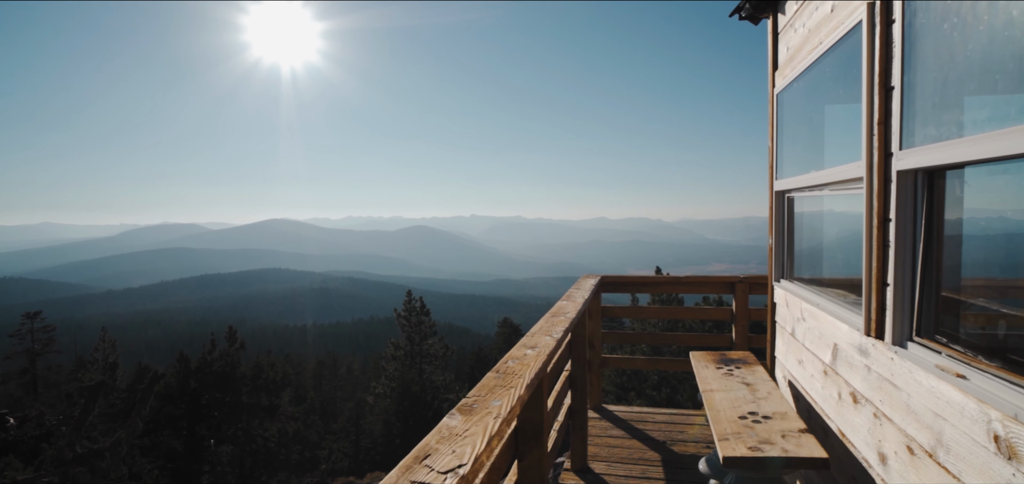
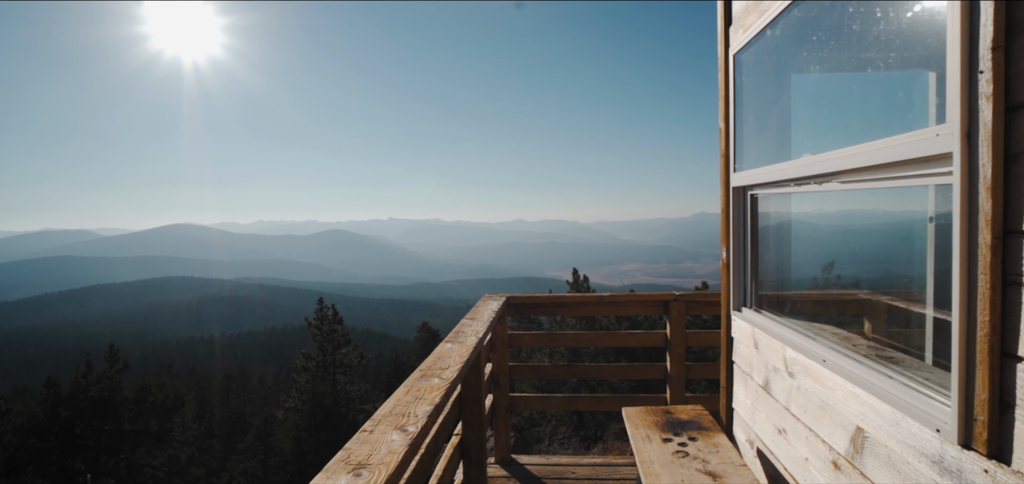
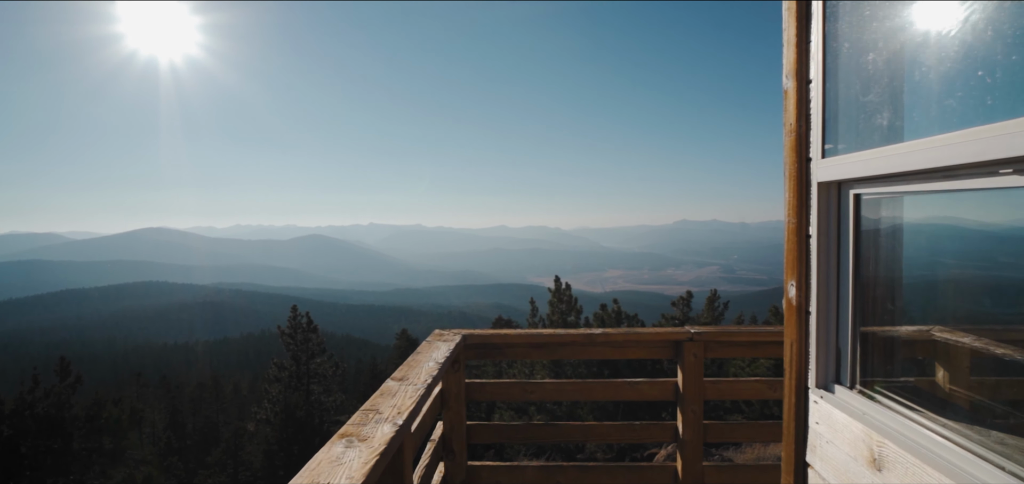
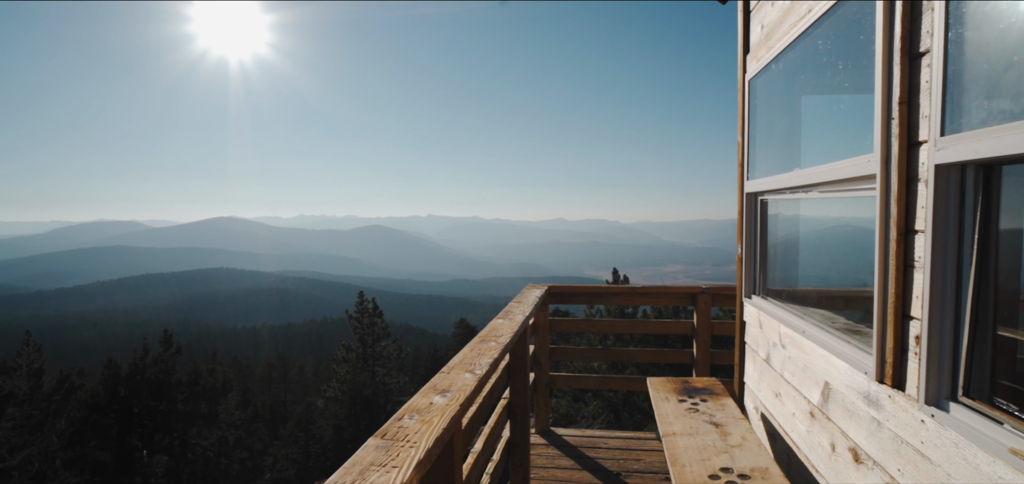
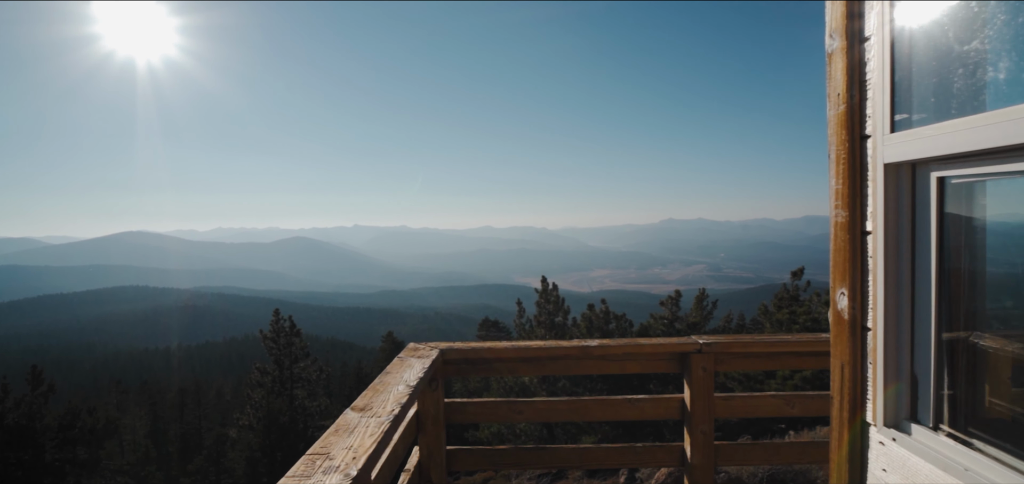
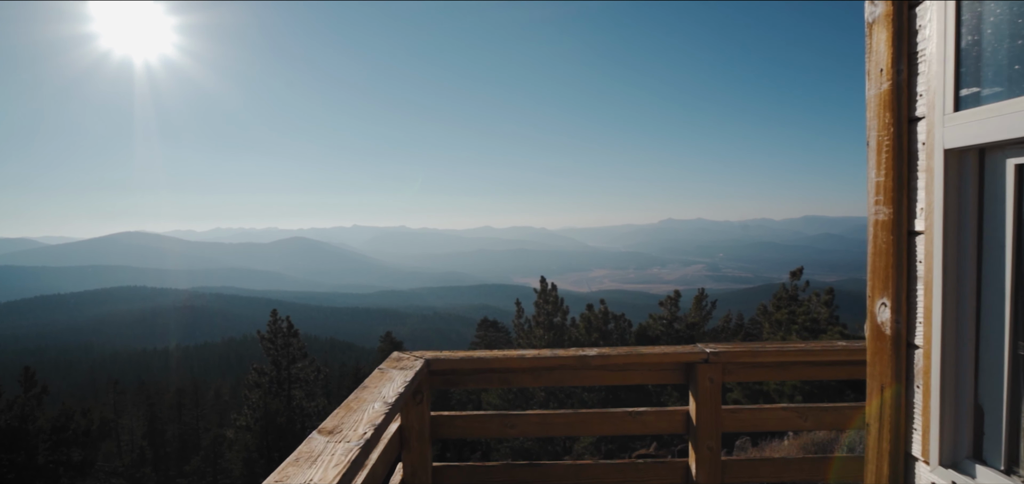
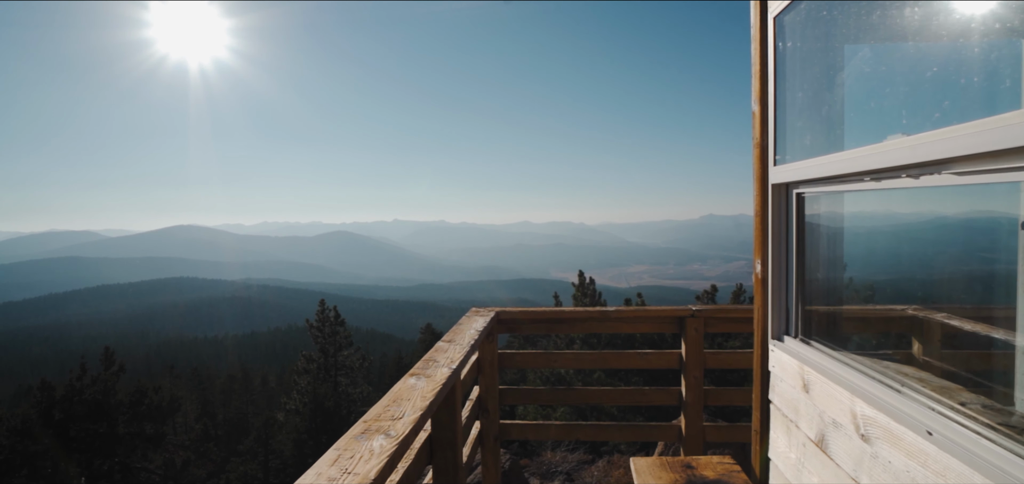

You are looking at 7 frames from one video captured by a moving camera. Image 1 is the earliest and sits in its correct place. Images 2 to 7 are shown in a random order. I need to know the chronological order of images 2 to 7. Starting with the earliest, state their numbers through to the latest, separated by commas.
4, 2, 7, 3, 5, 6
